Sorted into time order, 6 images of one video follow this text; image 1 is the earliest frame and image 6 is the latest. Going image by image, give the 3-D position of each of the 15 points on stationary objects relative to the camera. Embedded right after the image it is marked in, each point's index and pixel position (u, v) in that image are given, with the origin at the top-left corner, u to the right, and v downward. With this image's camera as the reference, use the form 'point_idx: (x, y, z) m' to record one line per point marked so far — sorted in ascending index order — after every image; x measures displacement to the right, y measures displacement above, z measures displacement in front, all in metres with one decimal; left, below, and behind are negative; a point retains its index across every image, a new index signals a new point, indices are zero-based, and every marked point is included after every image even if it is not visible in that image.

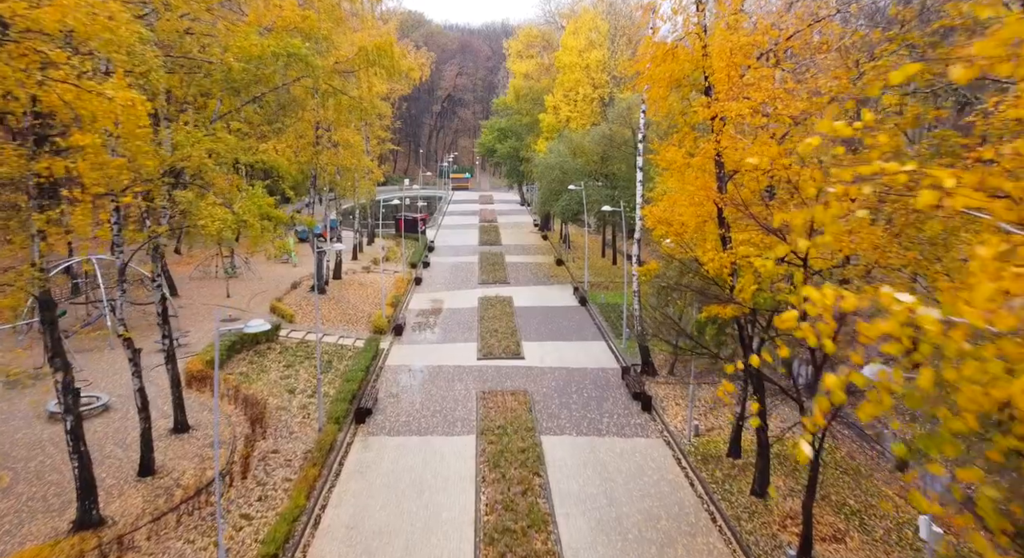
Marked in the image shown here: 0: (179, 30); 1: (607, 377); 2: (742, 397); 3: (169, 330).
0: (-5.4, +4.0, +10.3) m
1: (+2.9, -3.0, +19.4) m
2: (+4.9, -2.5, +13.5) m
3: (-7.6, -1.1, +14.0) m
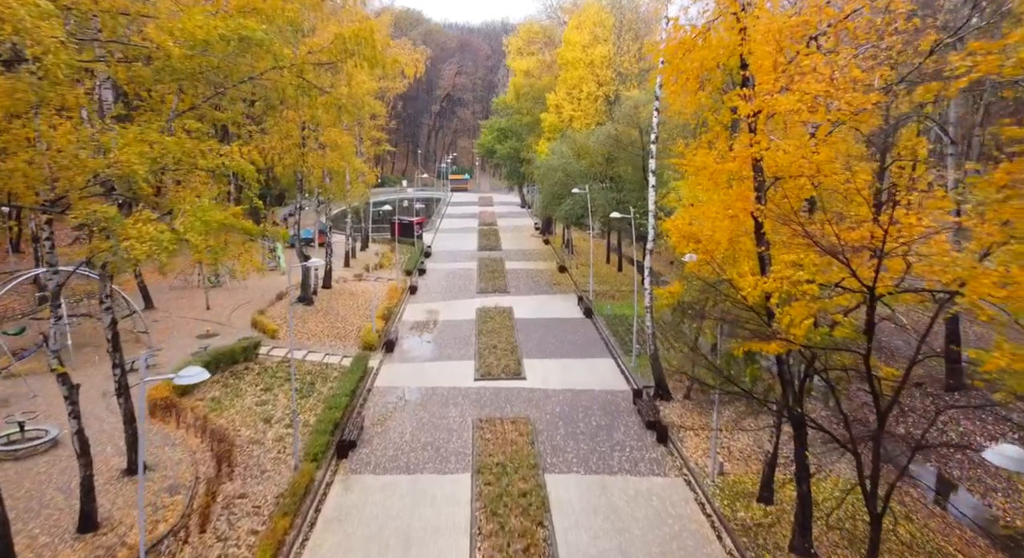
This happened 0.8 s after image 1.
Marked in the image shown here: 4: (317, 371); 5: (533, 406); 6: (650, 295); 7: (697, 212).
0: (-5.4, +3.6, +8.5) m
1: (+2.9, -3.4, +17.6) m
2: (+4.9, -2.9, +11.7) m
3: (-7.6, -1.5, +12.2) m
4: (-5.9, -2.8, +19.4) m
5: (+0.6, -3.5, +17.4) m
6: (+4.0, -0.5, +18.5) m
7: (+3.1, +1.1, +10.6) m
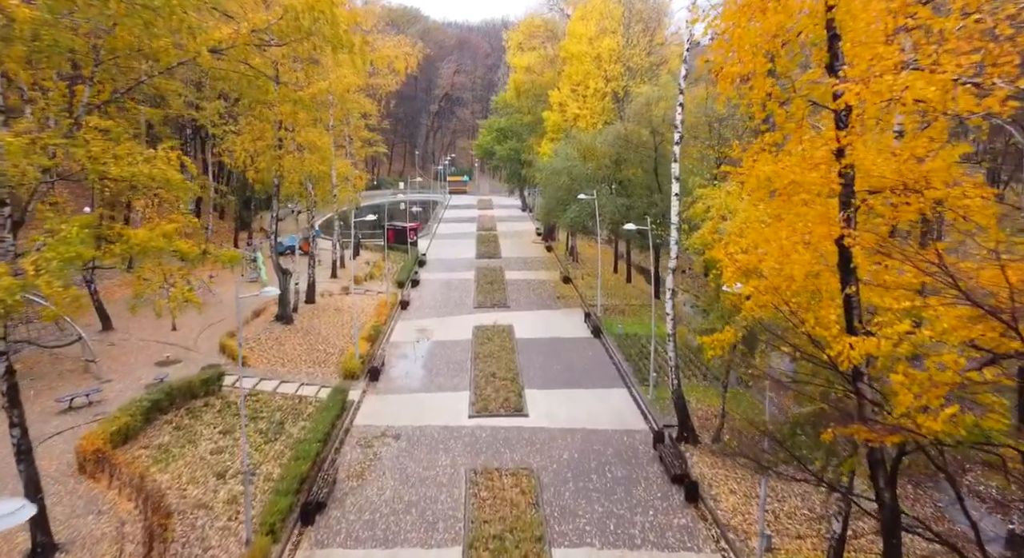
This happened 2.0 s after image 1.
0: (-5.4, +3.1, +6.0) m
1: (+2.9, -4.0, +15.1) m
2: (+4.9, -3.4, +9.2) m
3: (-7.6, -2.1, +9.7) m
4: (-5.9, -3.4, +16.9) m
5: (+0.6, -4.1, +14.9) m
6: (+4.0, -1.0, +15.9) m
7: (+3.1, +0.6, +8.1) m
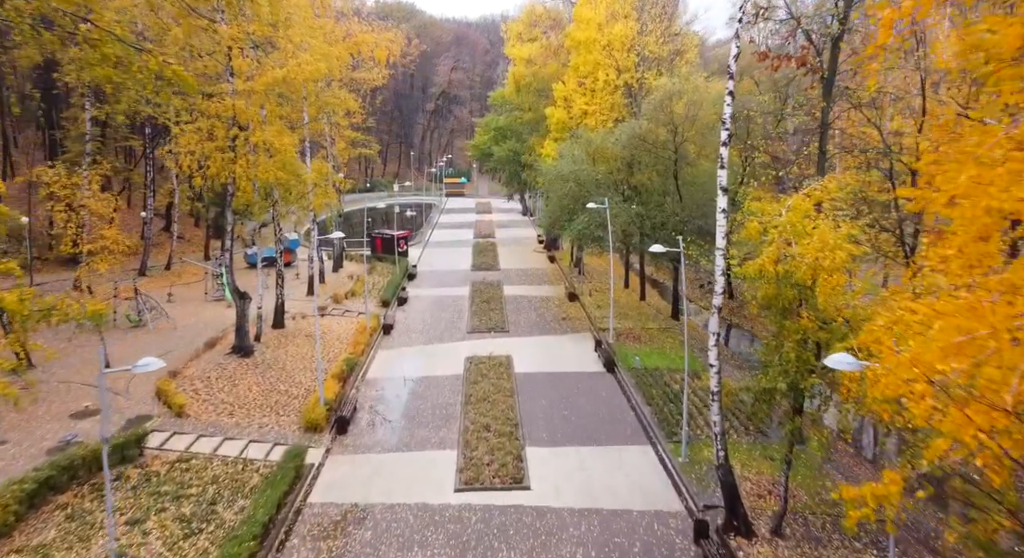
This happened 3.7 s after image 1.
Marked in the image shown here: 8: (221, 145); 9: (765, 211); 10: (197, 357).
0: (-5.5, +2.3, +2.5) m
1: (+2.9, -4.7, +11.6) m
2: (+4.8, -4.2, +5.7) m
3: (-7.6, -2.9, +6.2) m
4: (-6.0, -4.1, +13.3) m
5: (+0.5, -4.8, +11.4) m
6: (+4.0, -1.8, +12.4) m
7: (+3.0, -0.2, +4.6) m
8: (-8.1, +3.7, +17.6) m
9: (+4.8, +1.3, +12.1) m
10: (-9.6, -2.4, +19.5) m
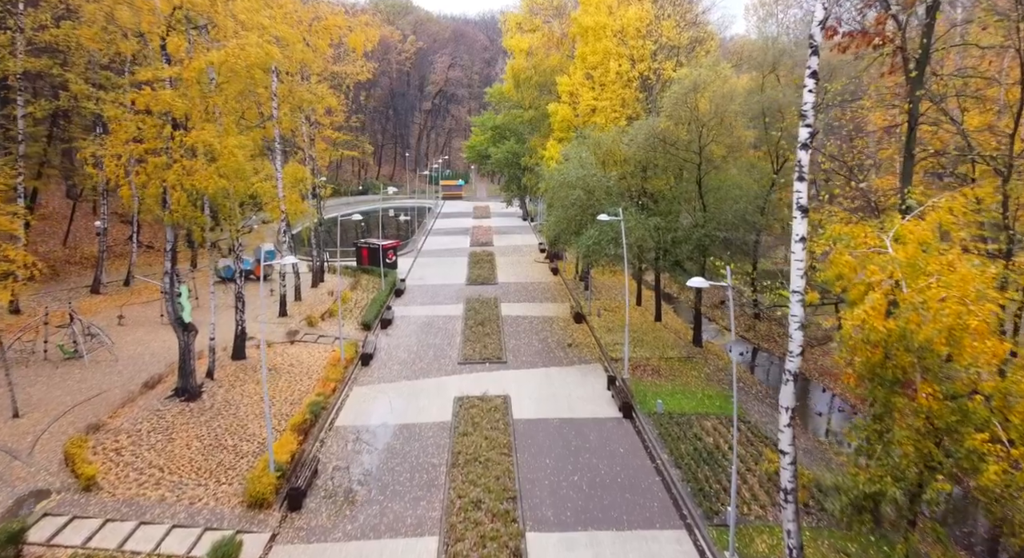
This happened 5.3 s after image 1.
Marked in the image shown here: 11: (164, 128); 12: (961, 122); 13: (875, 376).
0: (-5.6, +1.6, -0.8) m
1: (+2.8, -5.5, +8.3) m
2: (+4.8, -4.9, +2.4) m
3: (-7.7, -3.6, +2.9) m
4: (-6.0, -4.9, +10.0) m
5: (+0.5, -5.6, +8.1) m
6: (+3.9, -2.5, +9.1) m
7: (+2.9, -0.9, +1.3) m
8: (-8.1, +3.0, +14.4) m
9: (+4.8, +0.6, +8.8) m
10: (-9.7, -3.1, +16.2) m
11: (-7.9, +3.4, +14.2) m
12: (+9.6, +3.3, +13.5) m
13: (+4.5, -1.2, +7.8) m
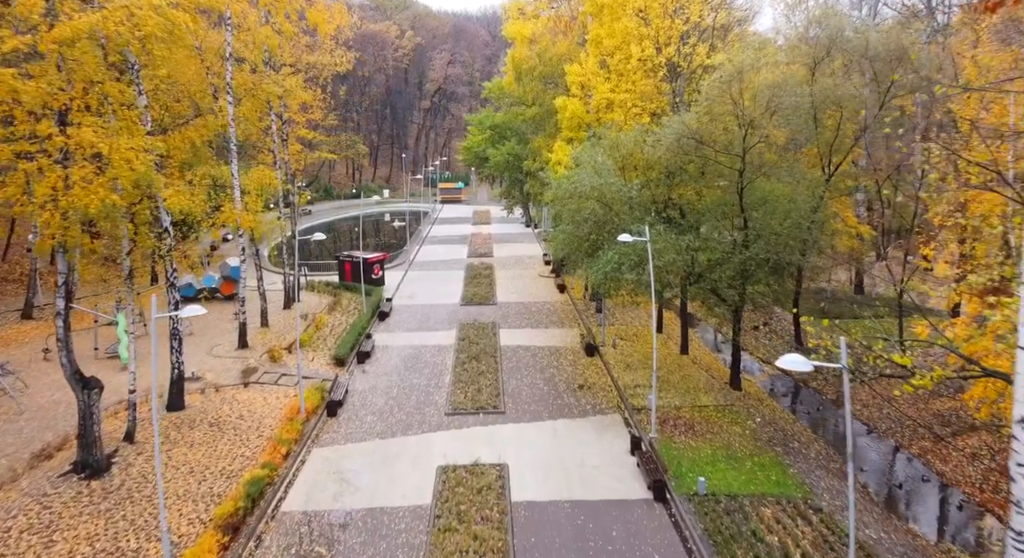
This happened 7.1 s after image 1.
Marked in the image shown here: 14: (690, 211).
0: (-5.7, +0.7, -4.6) m
1: (+2.7, -6.3, +4.4) m
2: (+4.6, -5.8, -1.5) m
3: (-7.8, -4.4, -0.9) m
4: (-6.1, -5.7, +6.2) m
5: (+0.4, -6.4, +4.2) m
6: (+3.8, -3.4, +5.2) m
7: (+2.8, -1.8, -2.6) m
8: (-8.2, +2.2, +10.6) m
9: (+4.7, -0.3, +5.0) m
10: (-9.7, -3.9, +12.4) m
11: (-7.9, +2.6, +10.4) m
12: (+9.6, +2.5, +9.6) m
13: (+4.4, -2.0, +4.0) m
14: (+5.1, +2.0, +18.2) m
